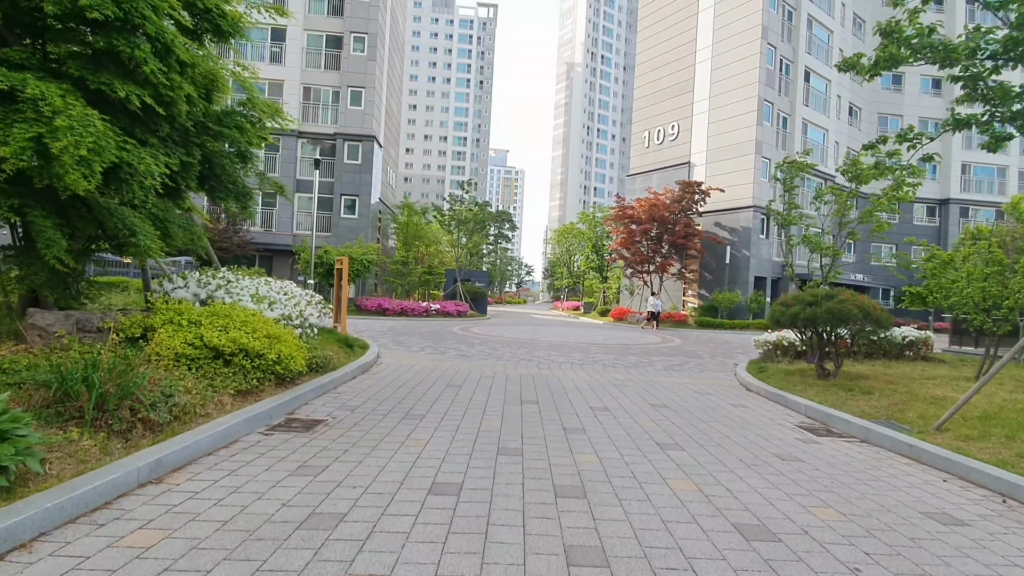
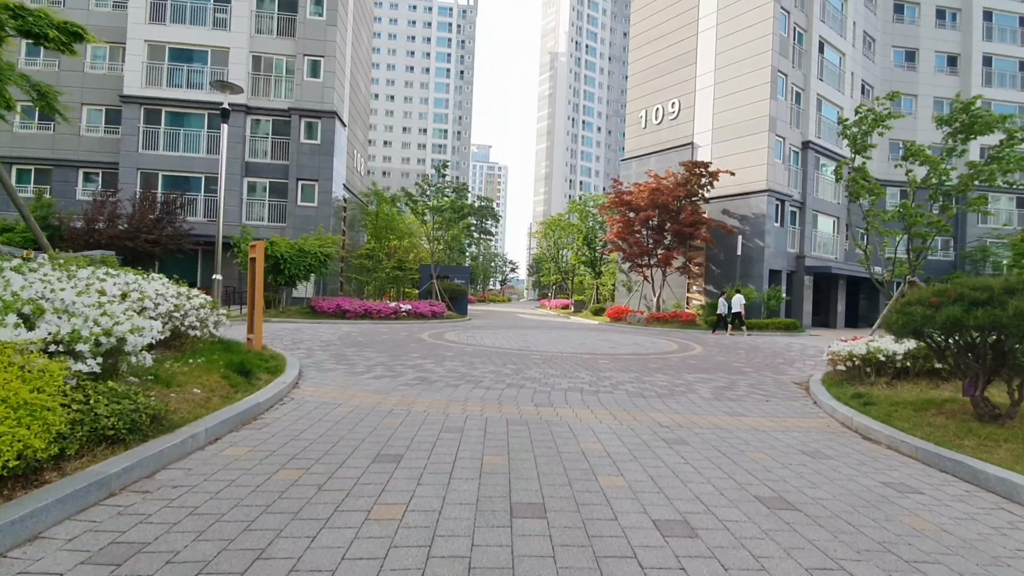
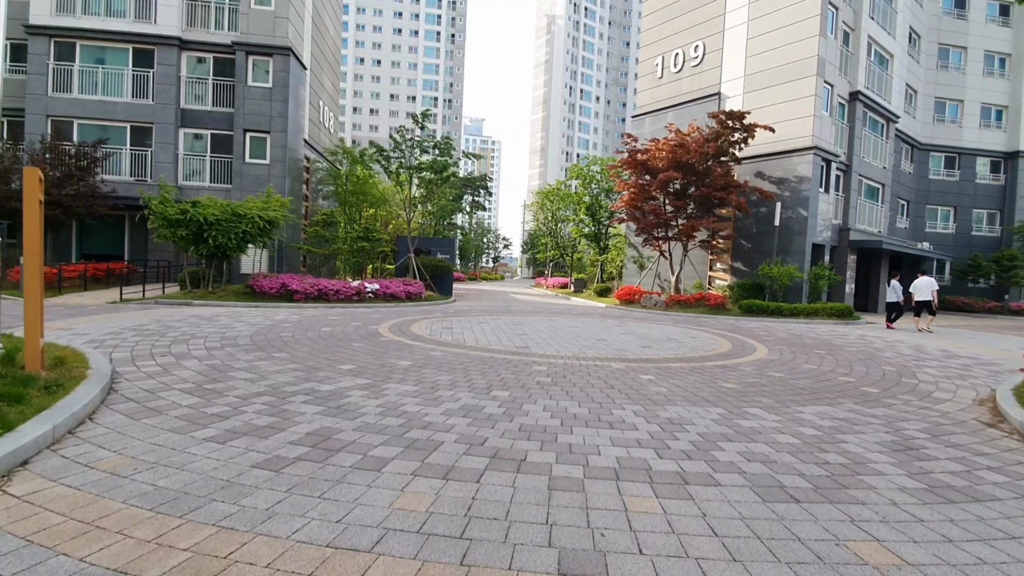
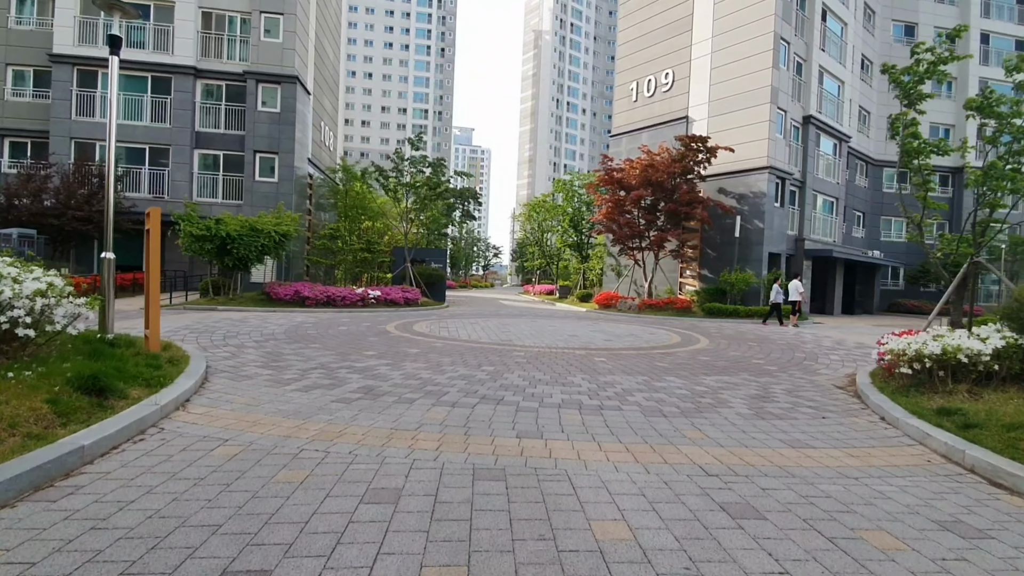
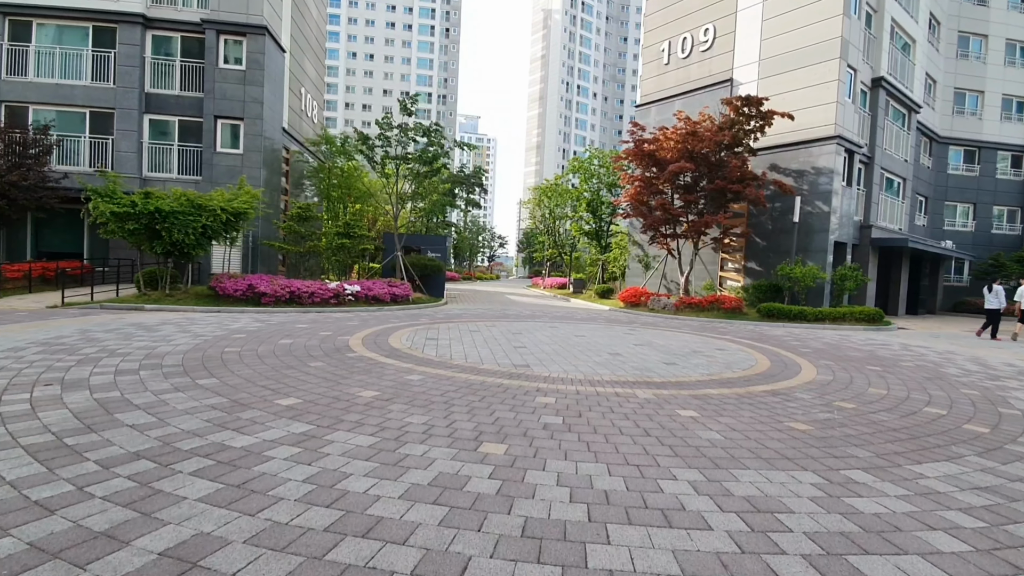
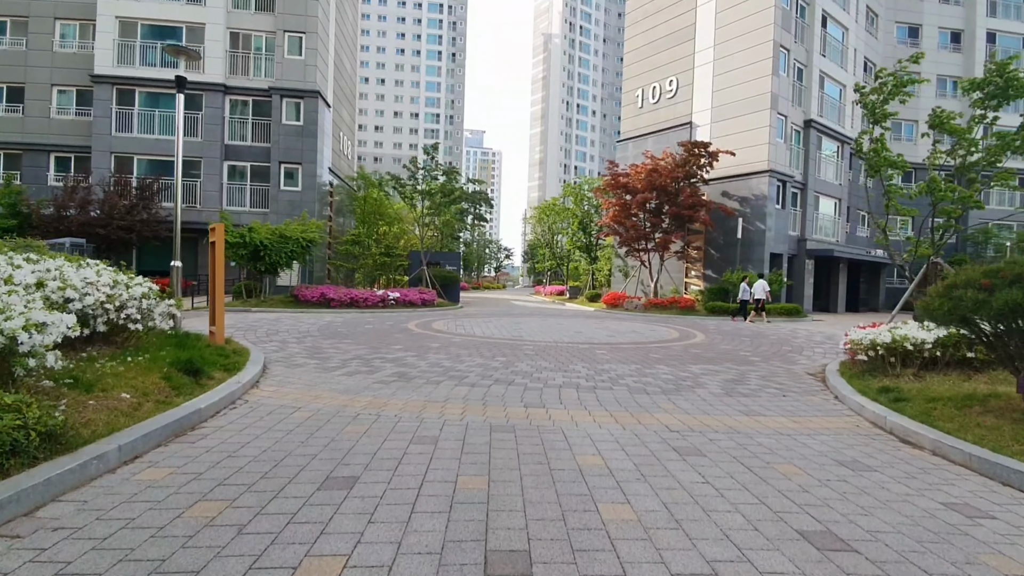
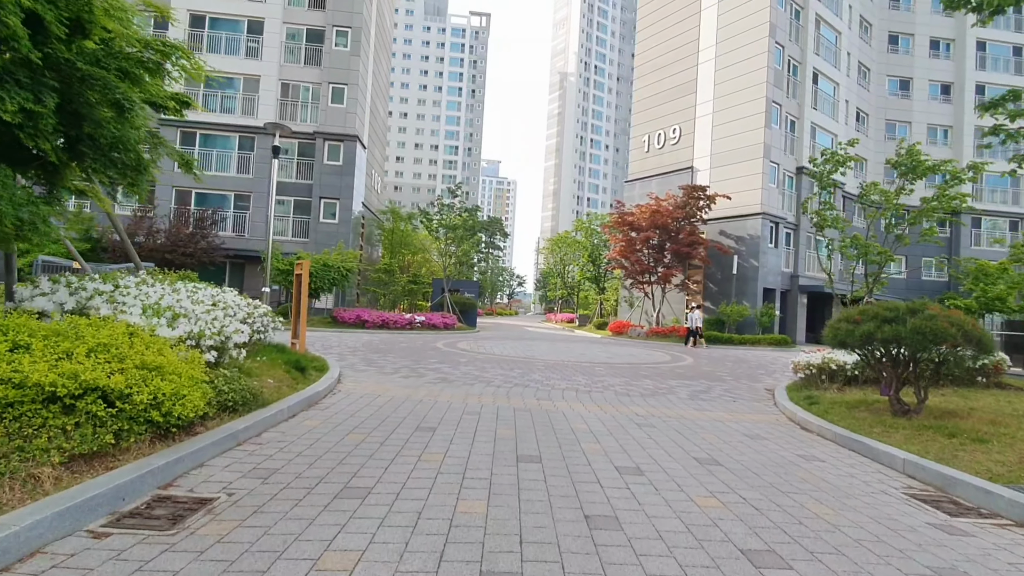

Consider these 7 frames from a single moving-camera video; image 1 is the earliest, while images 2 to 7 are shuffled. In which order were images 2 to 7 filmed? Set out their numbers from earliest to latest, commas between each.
7, 2, 6, 4, 3, 5
